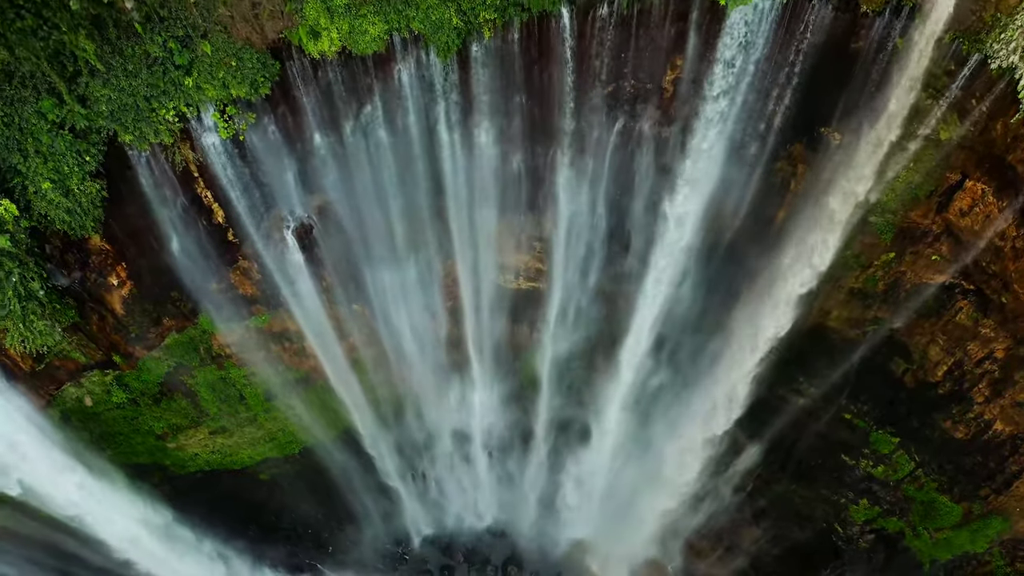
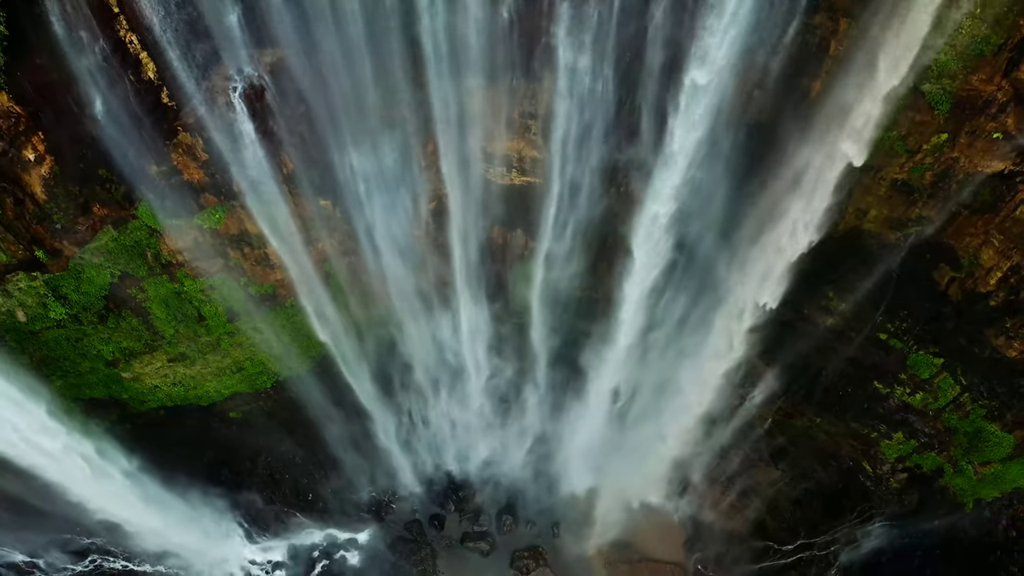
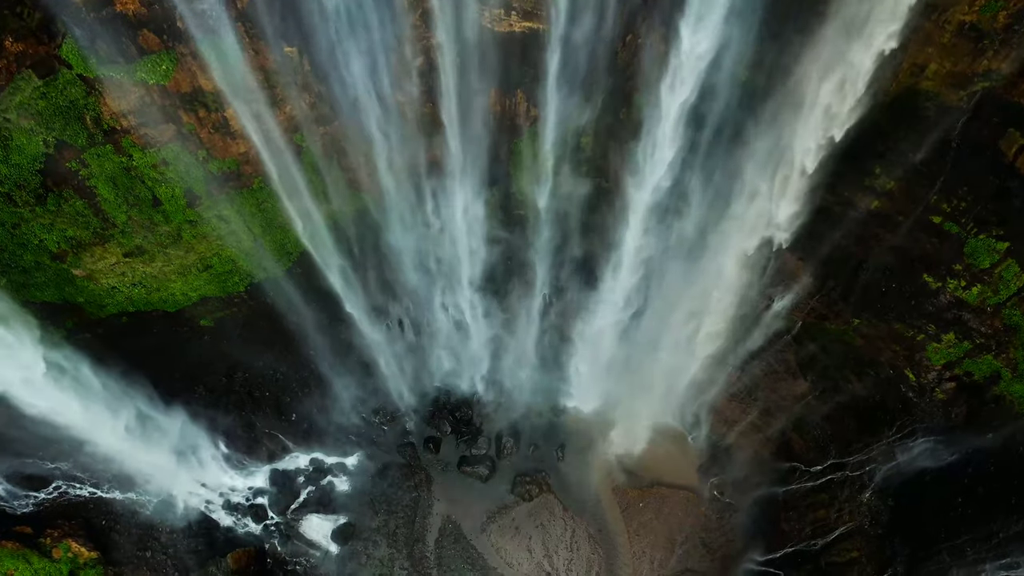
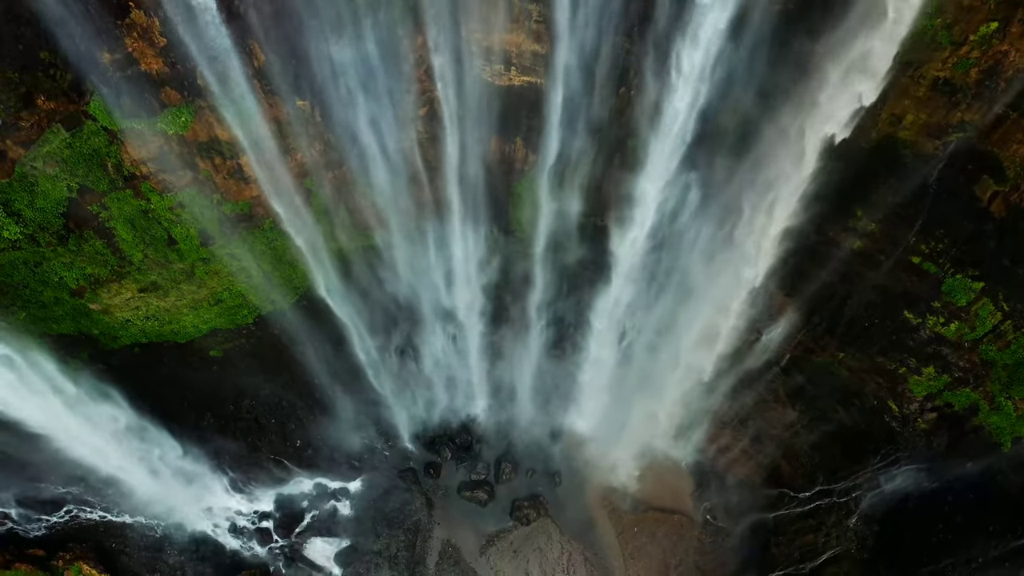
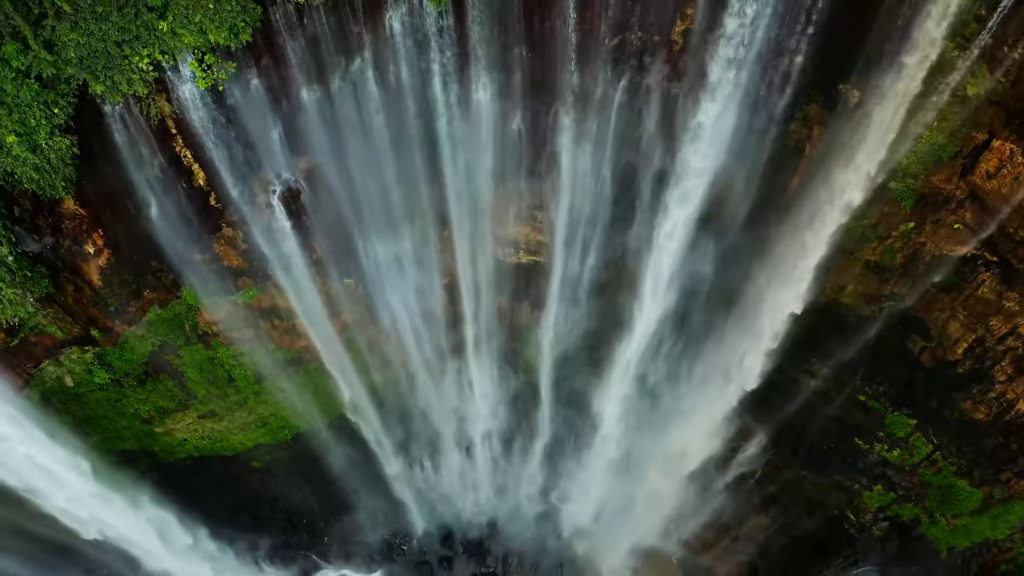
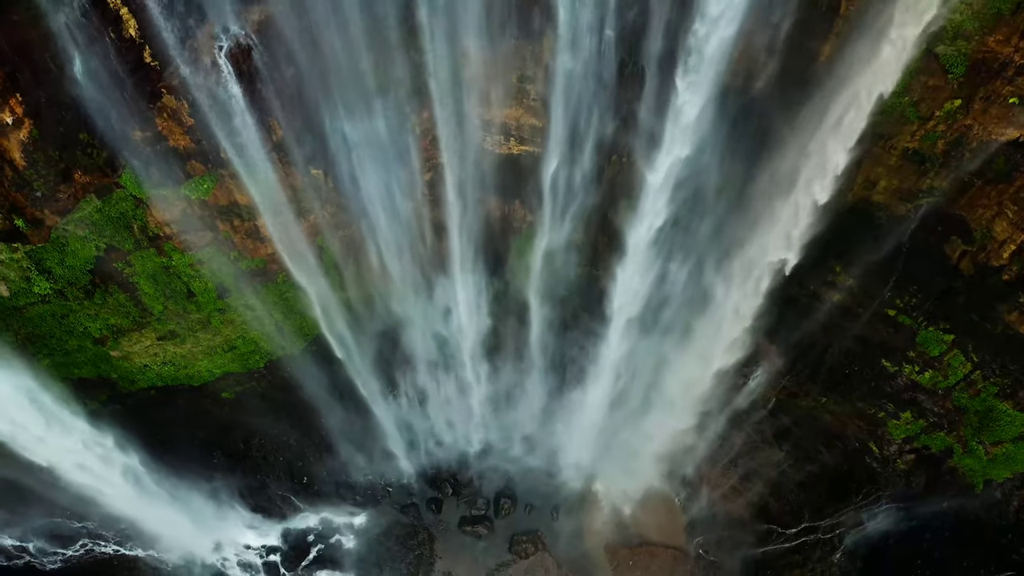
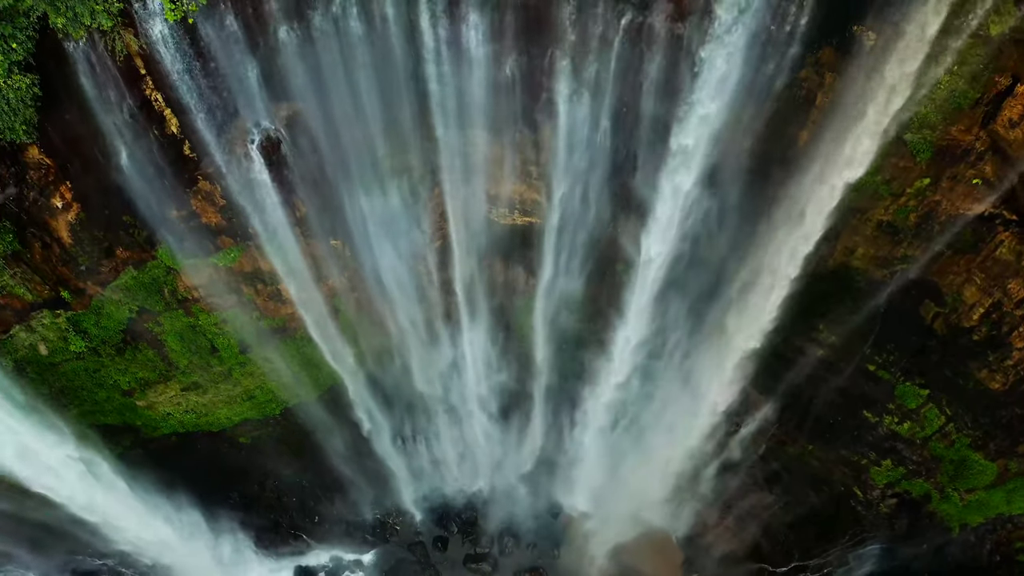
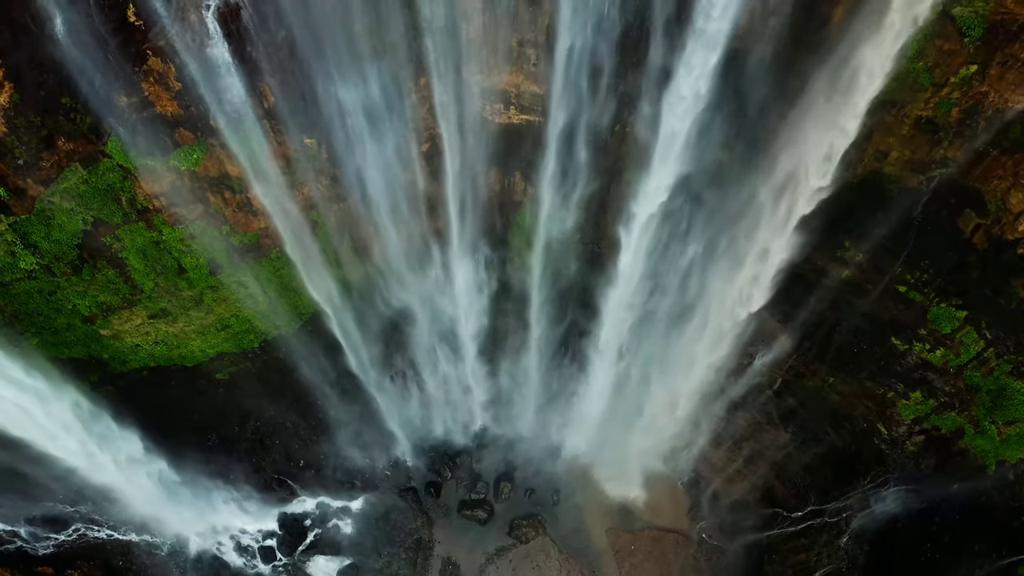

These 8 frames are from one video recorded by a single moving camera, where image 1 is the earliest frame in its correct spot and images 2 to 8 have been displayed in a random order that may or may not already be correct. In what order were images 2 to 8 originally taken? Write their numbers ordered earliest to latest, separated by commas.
5, 7, 2, 6, 8, 4, 3
